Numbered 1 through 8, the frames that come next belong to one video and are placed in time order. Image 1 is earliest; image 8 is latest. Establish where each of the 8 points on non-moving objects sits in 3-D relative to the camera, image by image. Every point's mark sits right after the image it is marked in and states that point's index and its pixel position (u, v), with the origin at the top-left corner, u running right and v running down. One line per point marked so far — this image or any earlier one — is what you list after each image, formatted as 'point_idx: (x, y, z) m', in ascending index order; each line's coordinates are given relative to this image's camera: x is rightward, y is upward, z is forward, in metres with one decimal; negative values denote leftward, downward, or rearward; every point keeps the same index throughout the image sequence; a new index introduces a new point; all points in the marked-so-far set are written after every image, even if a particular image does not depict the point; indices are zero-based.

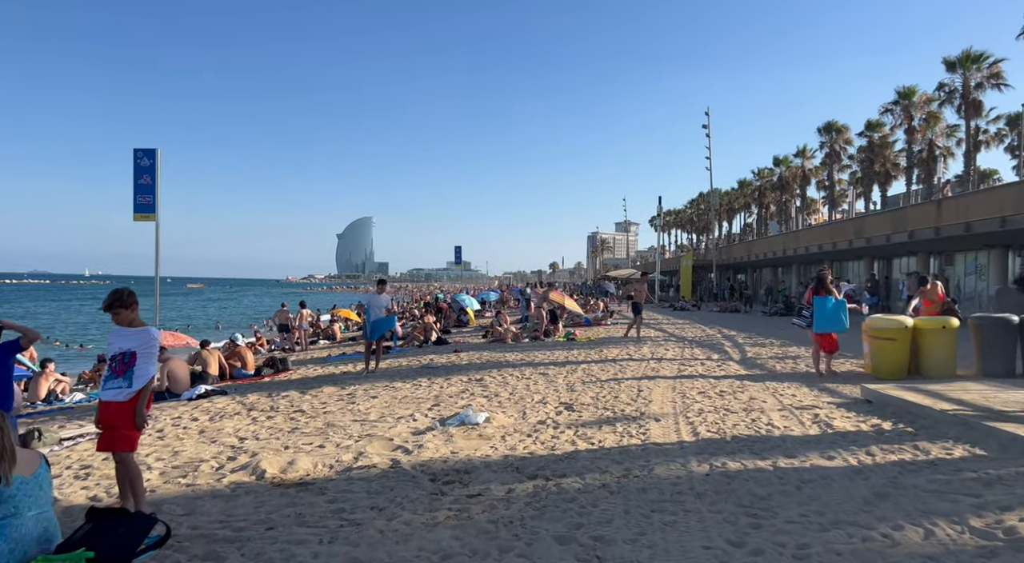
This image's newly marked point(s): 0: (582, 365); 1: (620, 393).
0: (+1.3, -1.5, +10.9) m
1: (+1.4, -1.5, +7.8) m
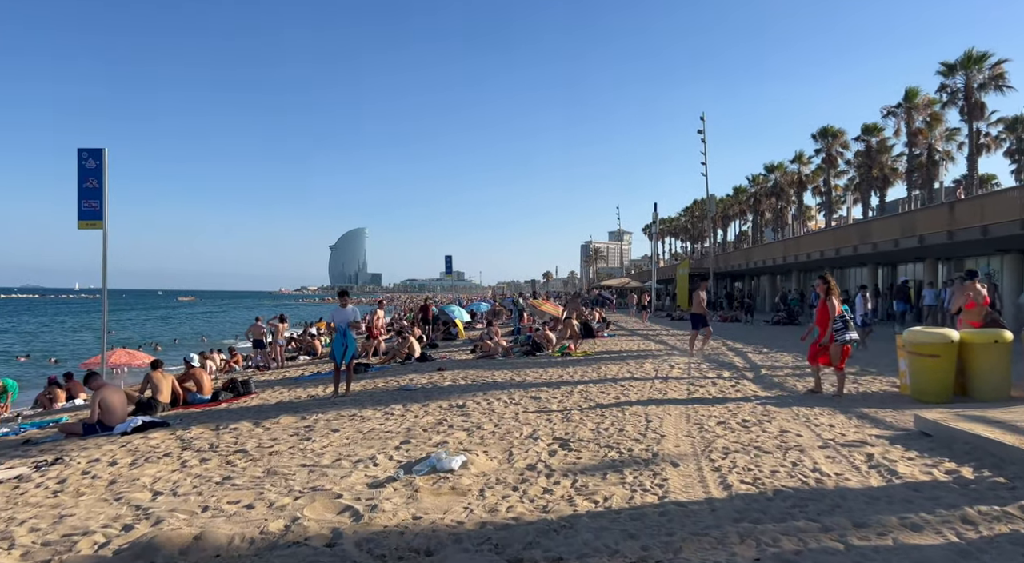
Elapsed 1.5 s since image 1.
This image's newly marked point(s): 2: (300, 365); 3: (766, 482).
0: (+1.1, -1.7, +9.6) m
1: (+1.2, -1.6, +6.6) m
2: (-6.9, -2.7, +19.5) m
3: (+1.9, -1.5, +4.4) m
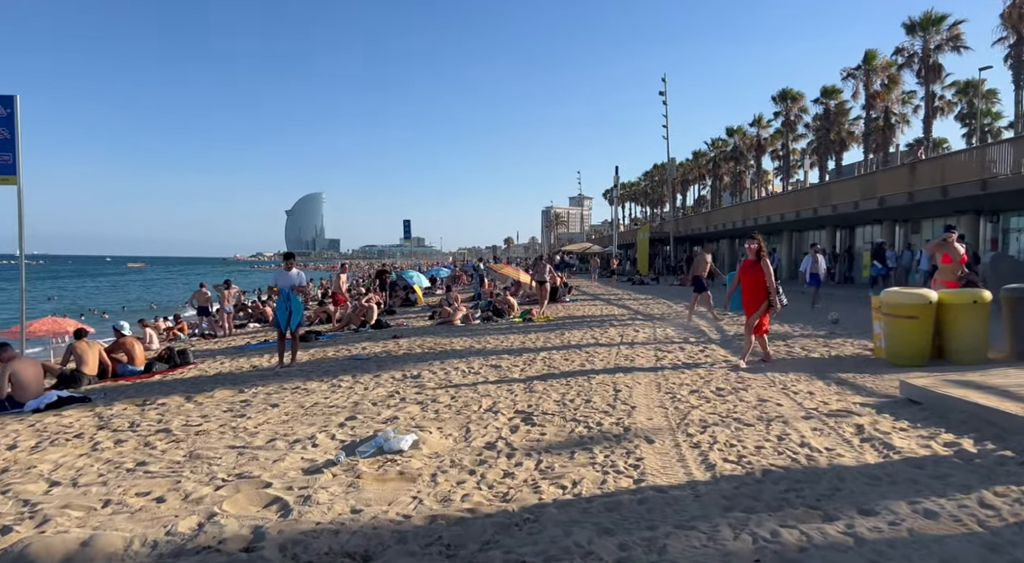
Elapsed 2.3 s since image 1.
0: (+0.5, -1.1, +9.1) m
1: (+0.8, -1.2, +6.1) m
2: (-8.1, -1.6, +18.5) m
3: (+1.6, -1.2, +4.0) m
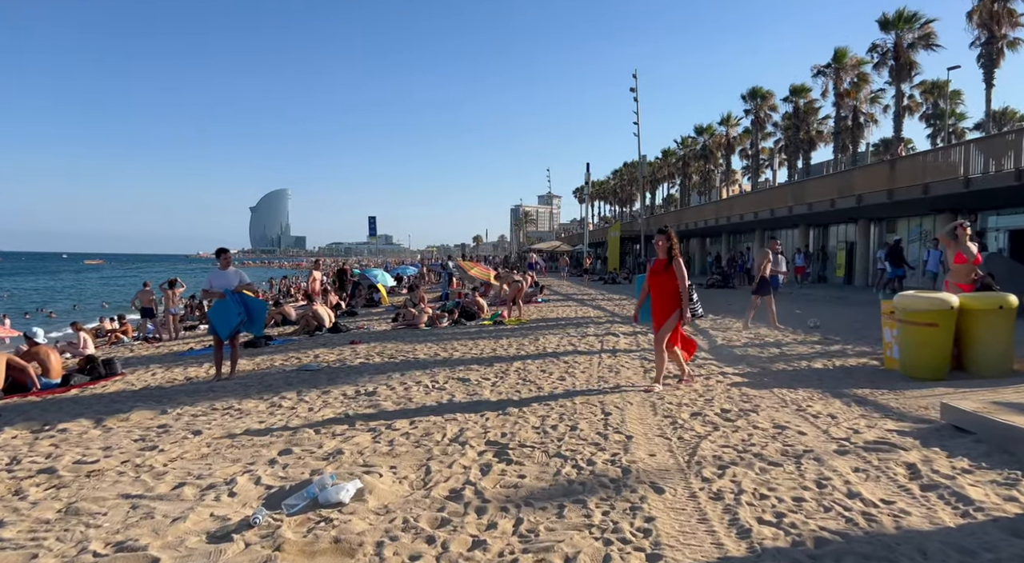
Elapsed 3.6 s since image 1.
0: (+0.1, -1.1, +8.1) m
1: (+0.6, -1.2, +5.1) m
2: (-9.0, -1.6, +17.0) m
3: (+1.4, -1.2, +3.1) m
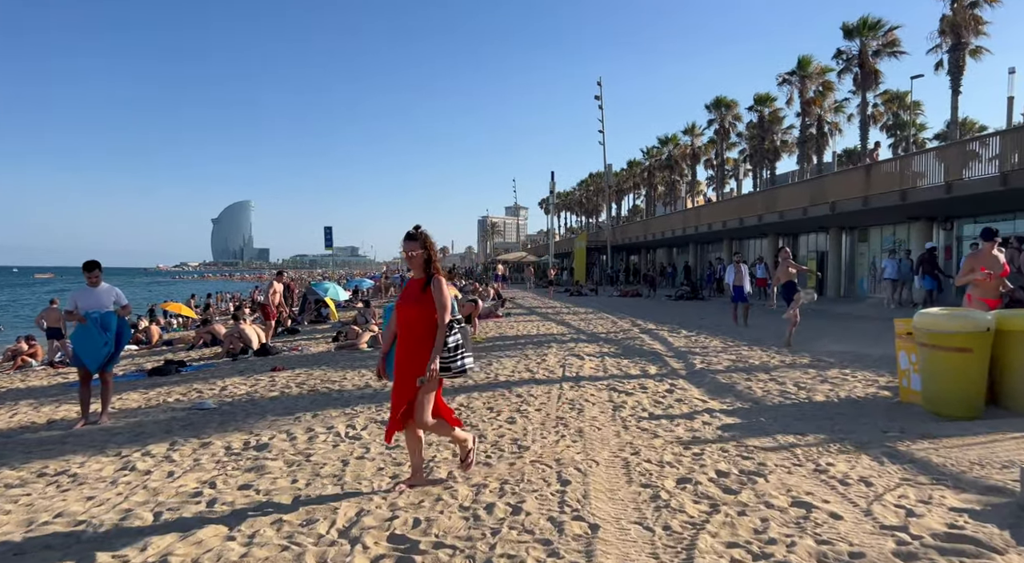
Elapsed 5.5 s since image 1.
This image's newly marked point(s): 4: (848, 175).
0: (-0.6, -1.3, +6.7) m
1: (+0.1, -1.3, +3.7) m
2: (-10.1, -2.0, +15.1) m
3: (+1.1, -1.3, +1.7) m
4: (+10.1, +3.2, +18.3) m
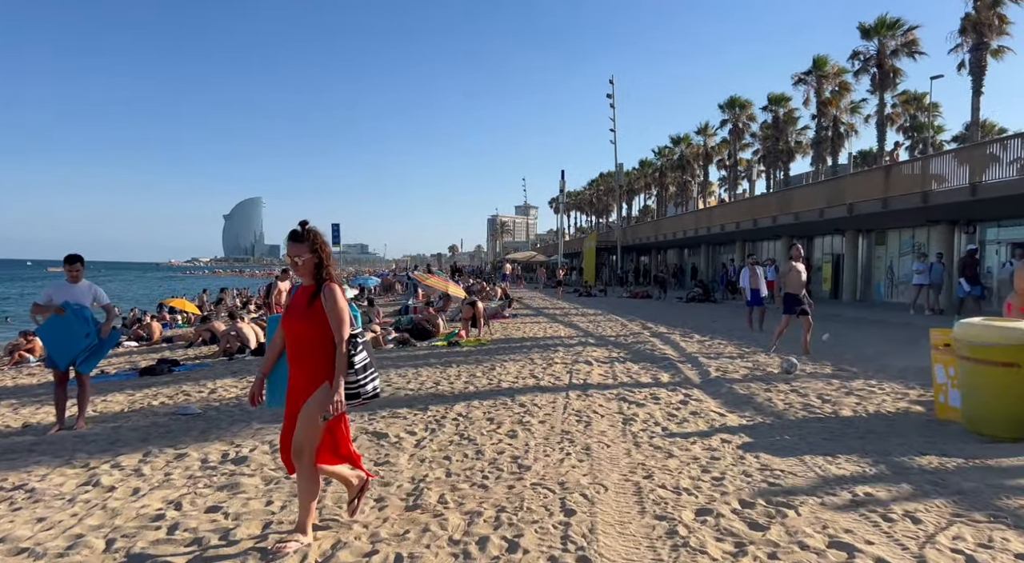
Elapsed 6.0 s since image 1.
0: (-0.6, -1.3, +6.3) m
1: (+0.1, -1.3, +3.2) m
2: (-10.0, -1.9, +14.8) m
3: (+1.0, -1.3, +1.2) m
4: (+10.4, +3.1, +17.7) m
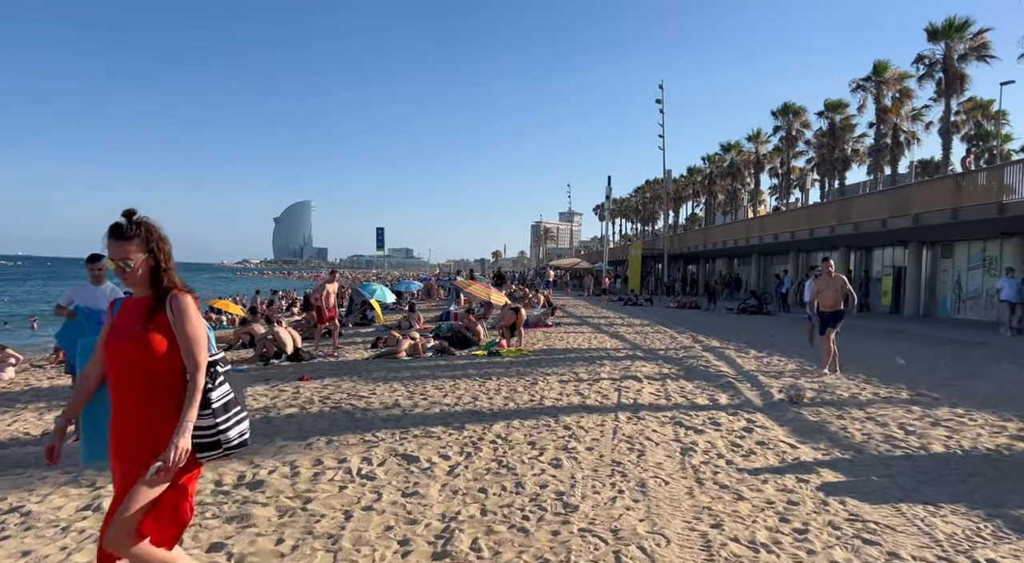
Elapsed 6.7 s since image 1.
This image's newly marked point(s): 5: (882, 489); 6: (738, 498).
0: (-0.2, -1.4, +5.7) m
1: (+0.3, -1.4, +2.7) m
2: (-8.9, -1.9, +14.9) m
3: (+1.1, -1.4, +0.6) m
4: (+11.7, +2.7, +16.5) m
5: (+2.7, -1.5, +4.4) m
6: (+1.5, -1.4, +4.1) m
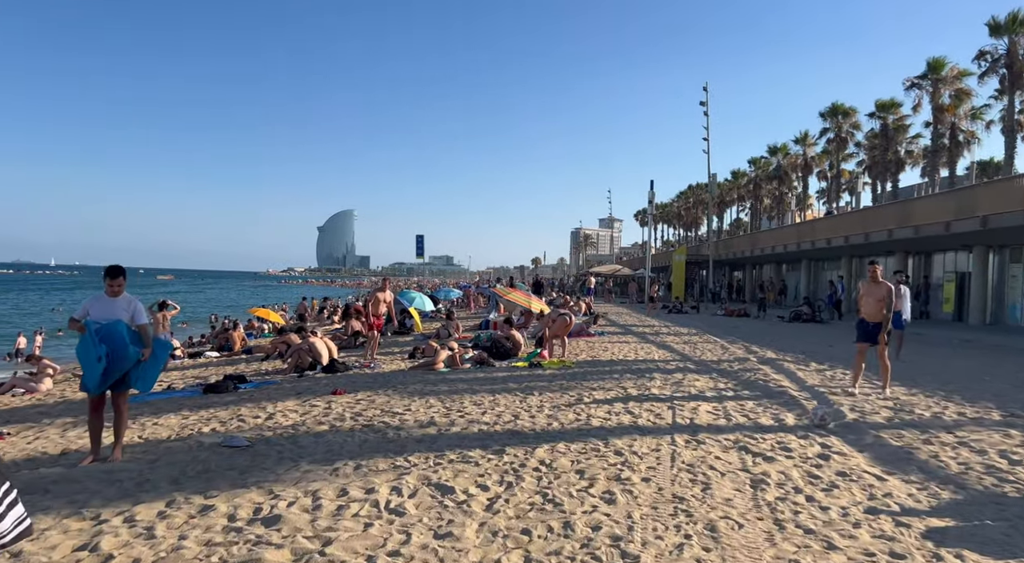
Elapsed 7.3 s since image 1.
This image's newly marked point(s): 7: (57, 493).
0: (+0.2, -1.5, +5.2) m
1: (+0.5, -1.4, +2.1) m
2: (-7.9, -2.1, +14.9) m
3: (+1.1, -1.4, 0.0) m
4: (+12.7, +2.5, +15.2) m
5: (+3.0, -1.5, +3.6) m
6: (+1.8, -1.5, +3.4) m
7: (-3.2, -1.6, +4.4) m
